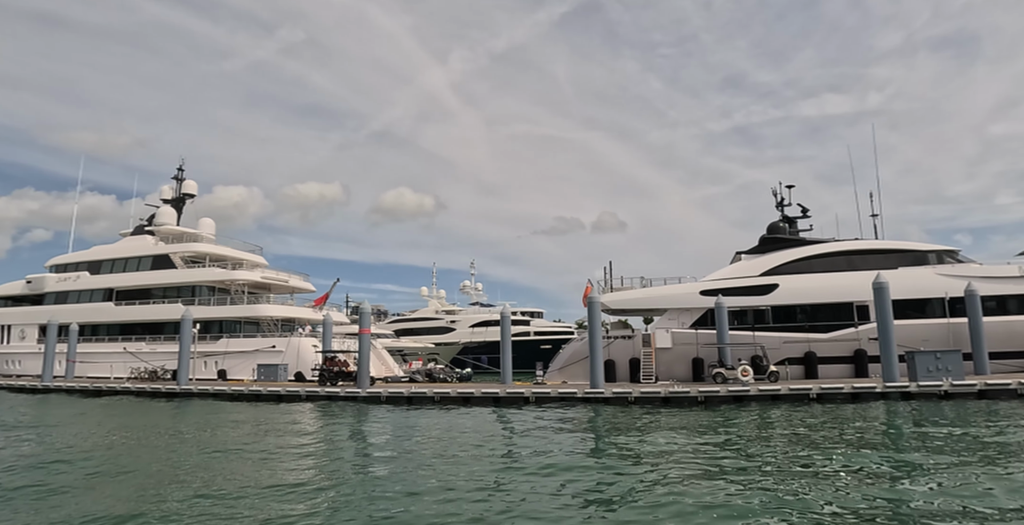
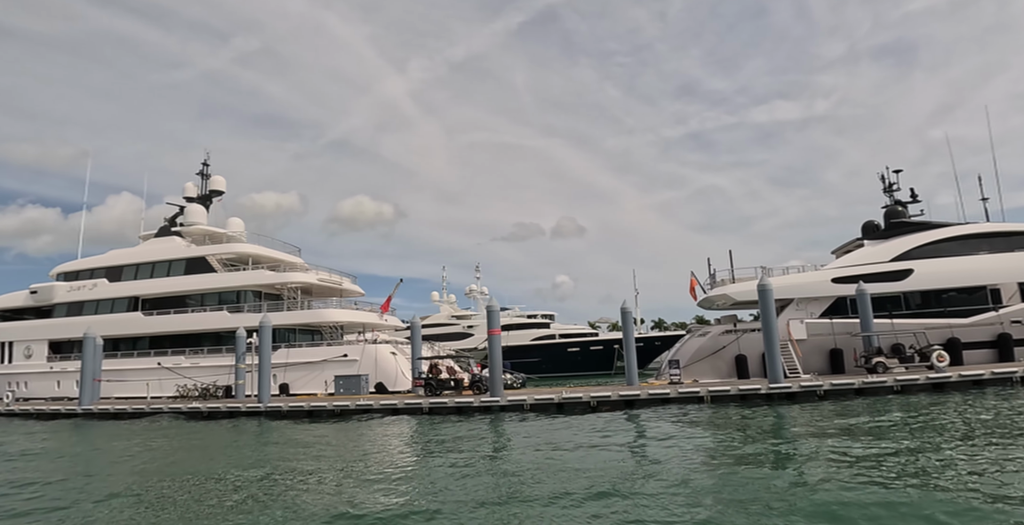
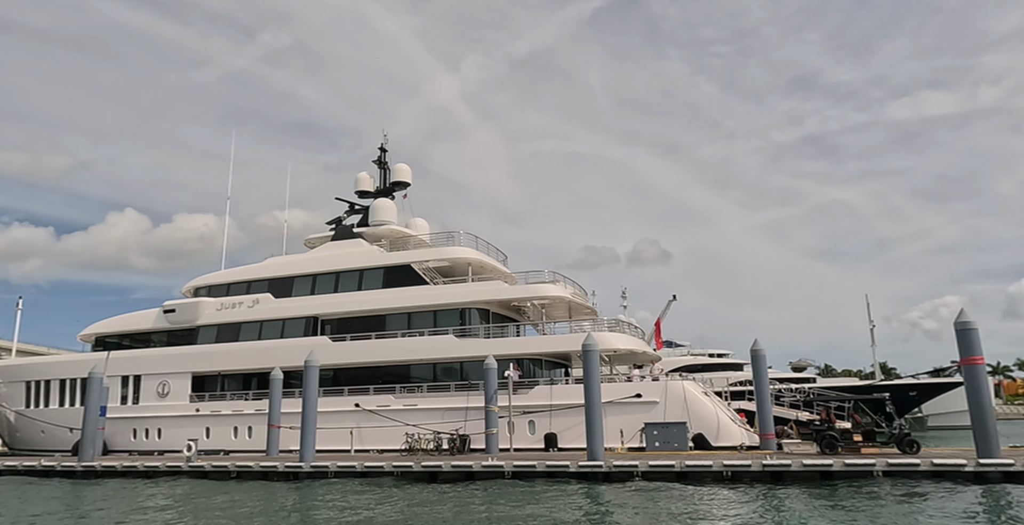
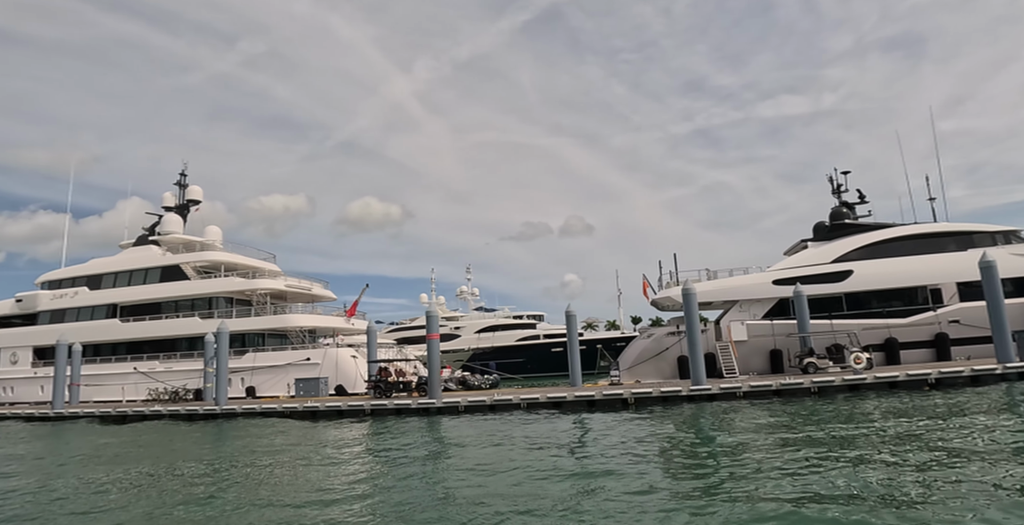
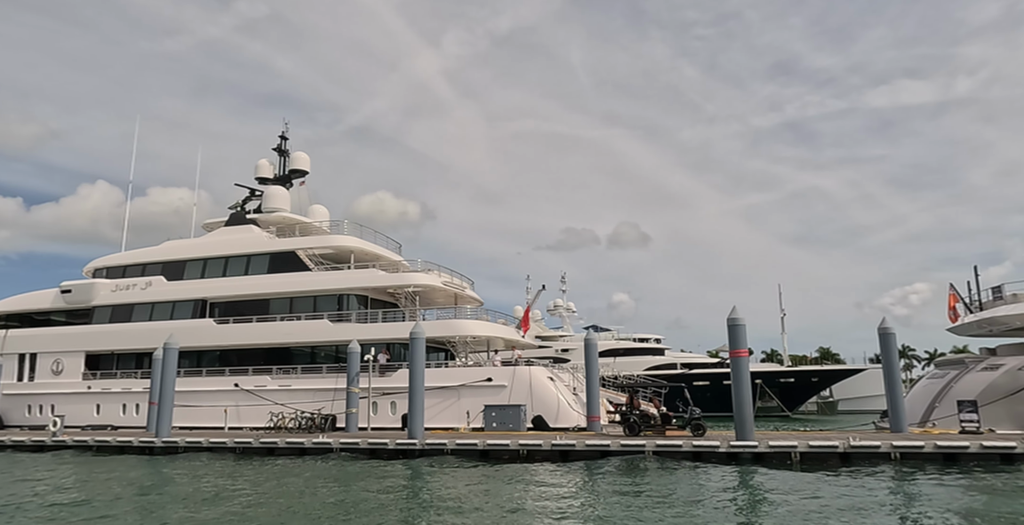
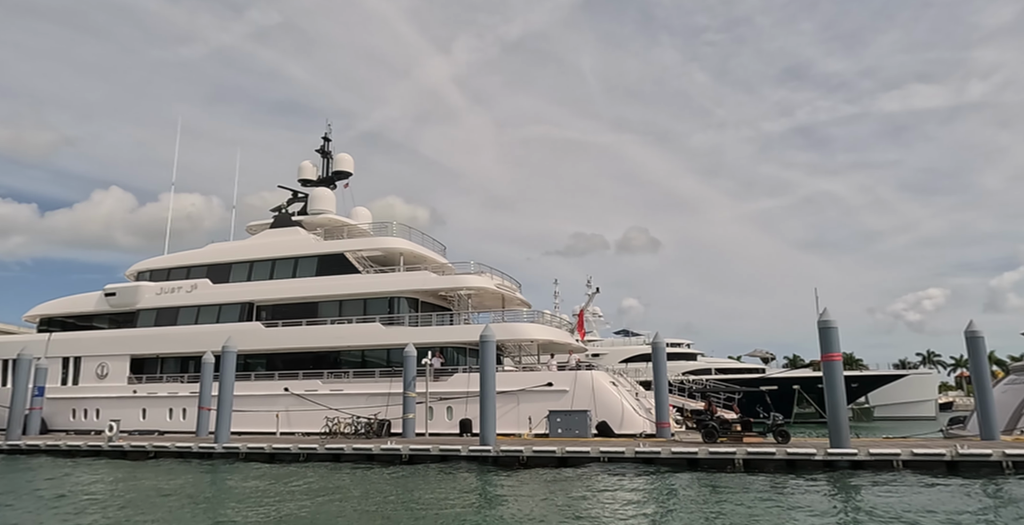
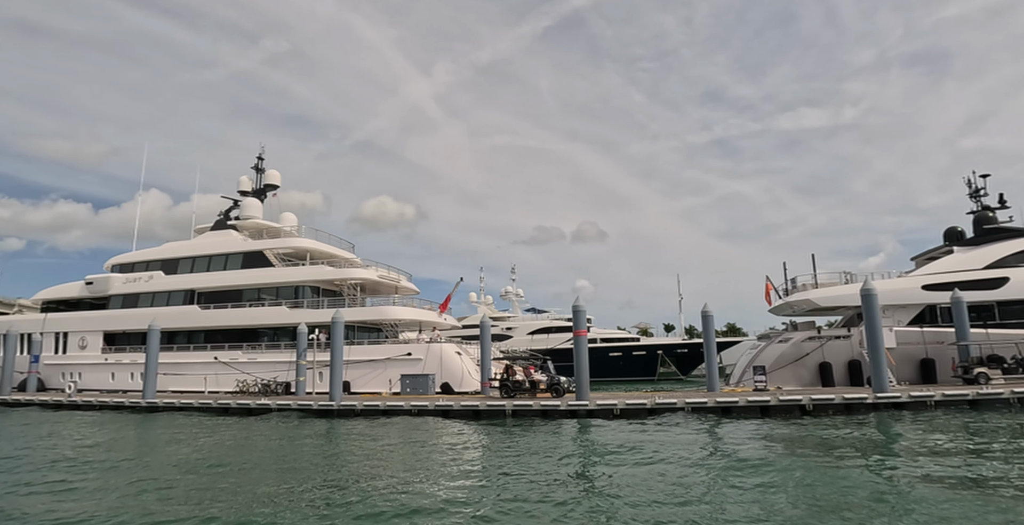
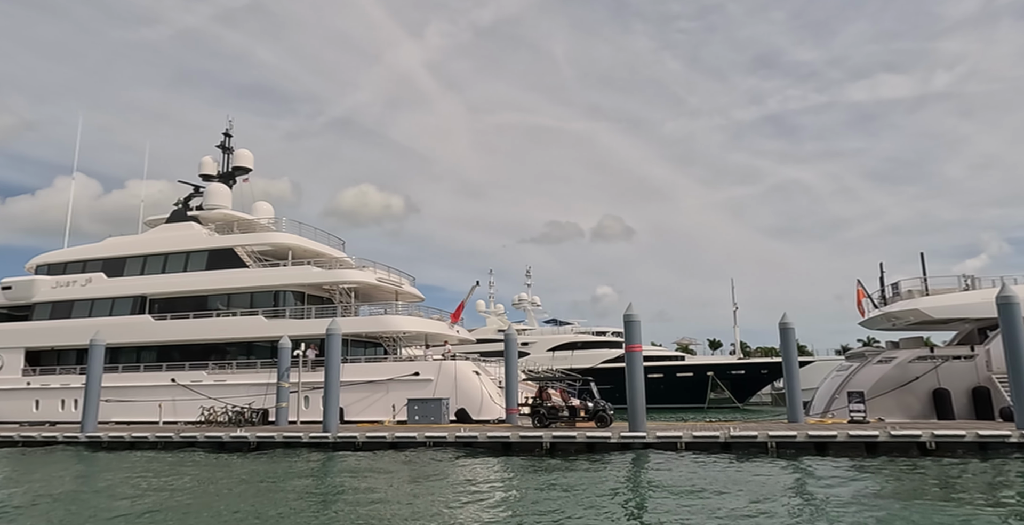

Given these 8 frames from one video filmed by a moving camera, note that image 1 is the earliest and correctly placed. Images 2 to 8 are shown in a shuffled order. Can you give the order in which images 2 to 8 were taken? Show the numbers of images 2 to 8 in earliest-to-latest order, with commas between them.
4, 2, 7, 8, 5, 6, 3
